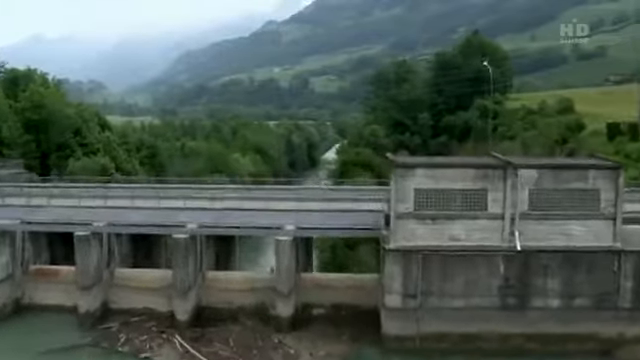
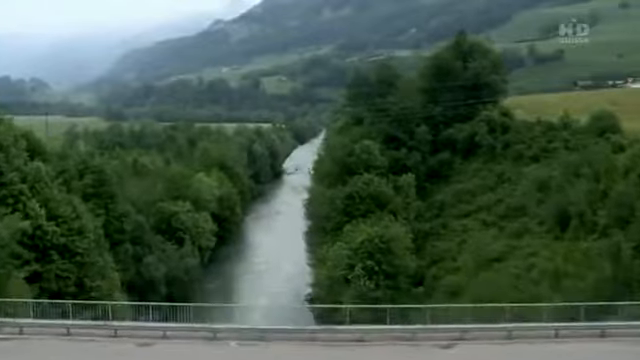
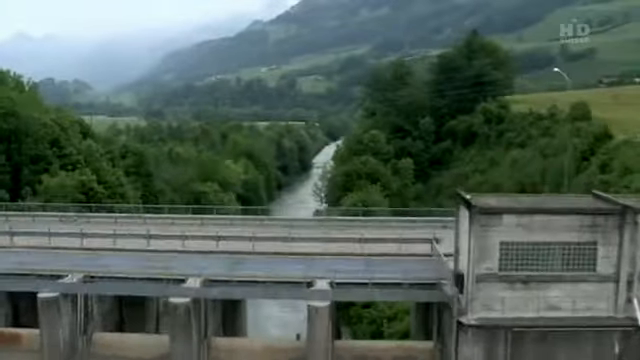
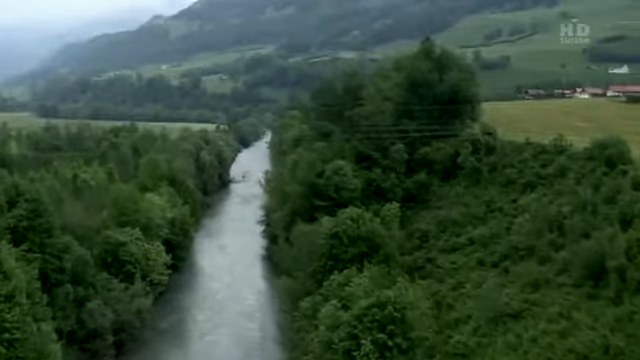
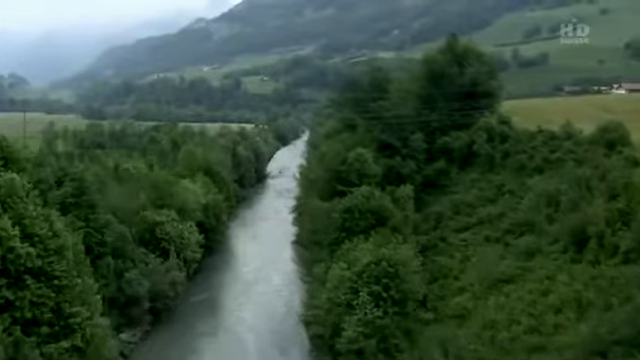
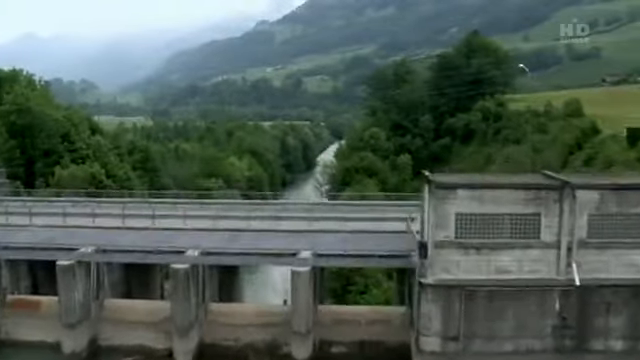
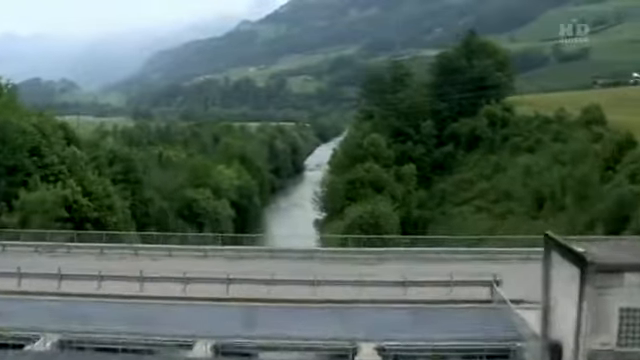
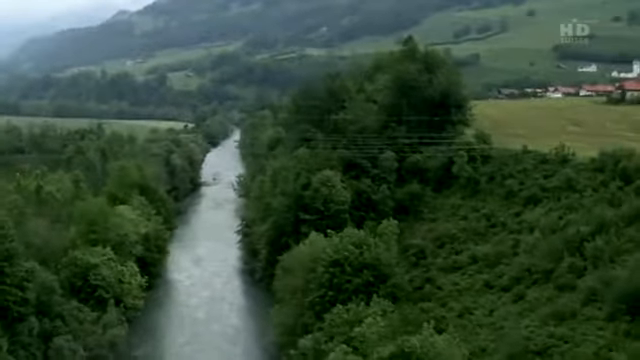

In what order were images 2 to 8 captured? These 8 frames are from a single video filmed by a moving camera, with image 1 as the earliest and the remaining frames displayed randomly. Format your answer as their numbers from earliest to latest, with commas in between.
6, 3, 7, 2, 5, 4, 8
